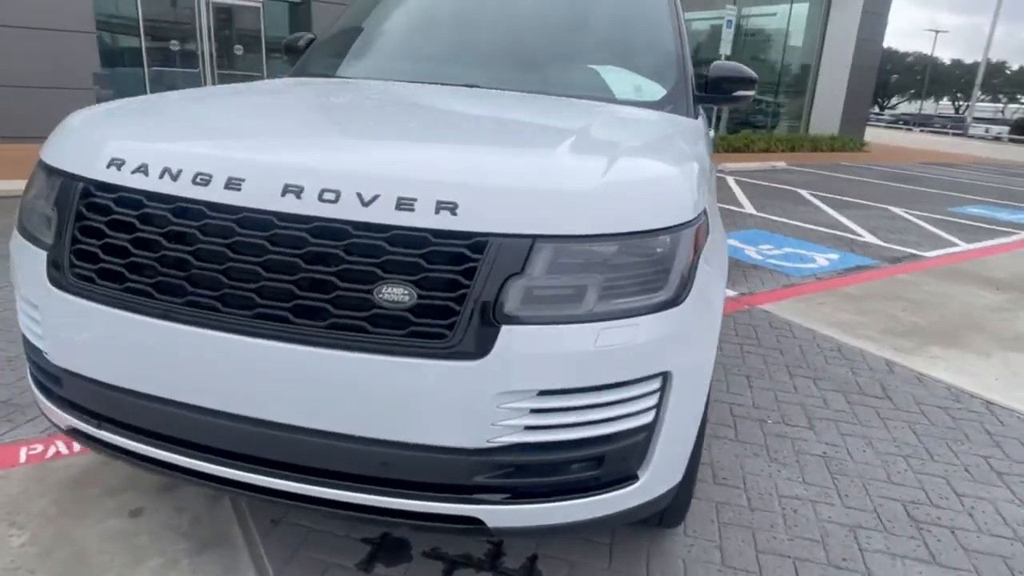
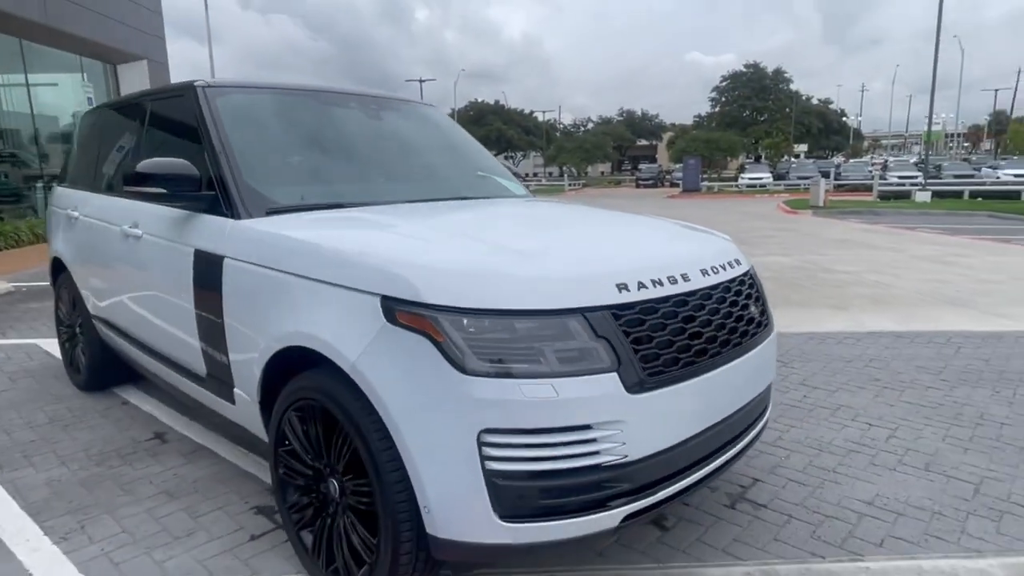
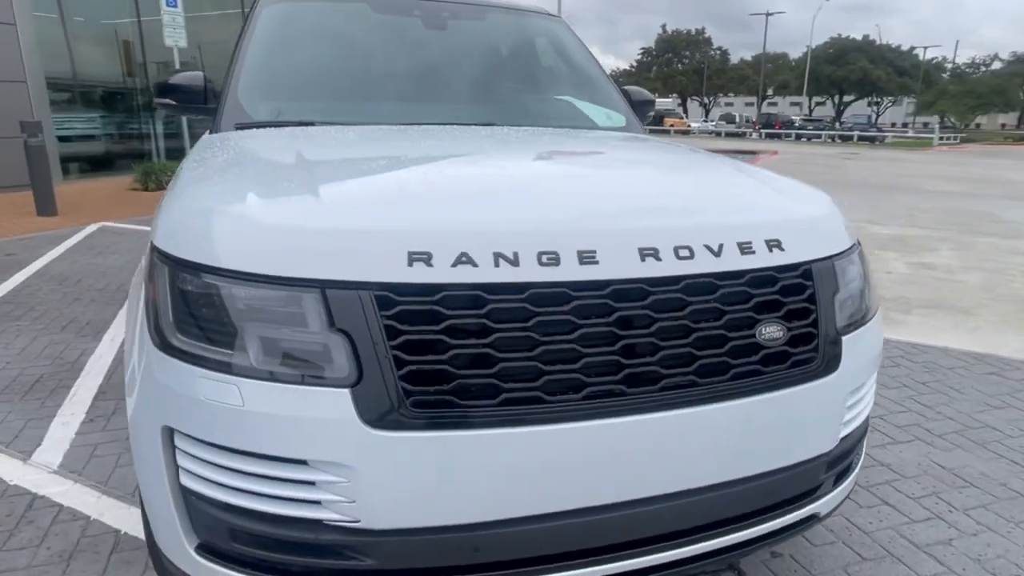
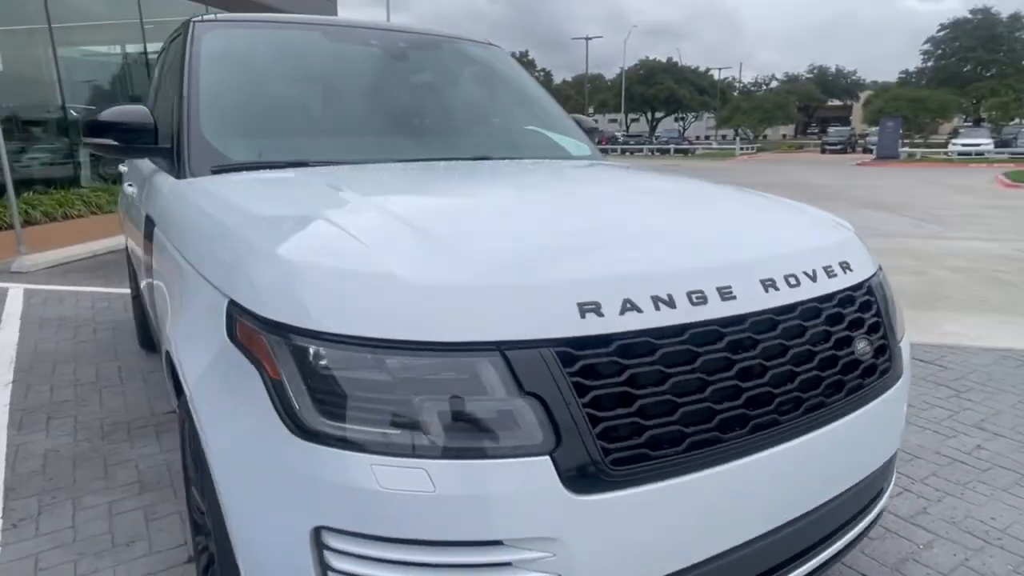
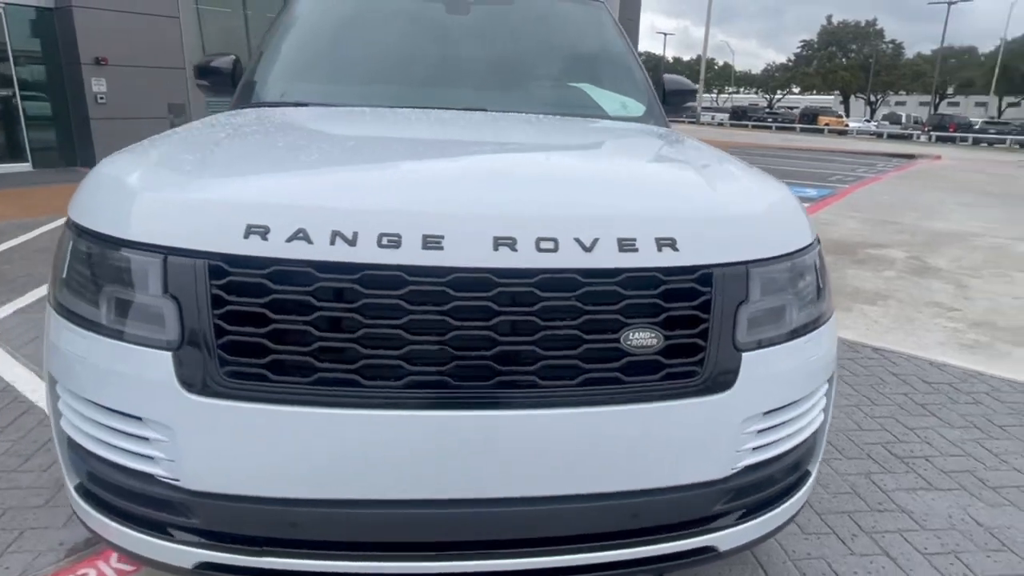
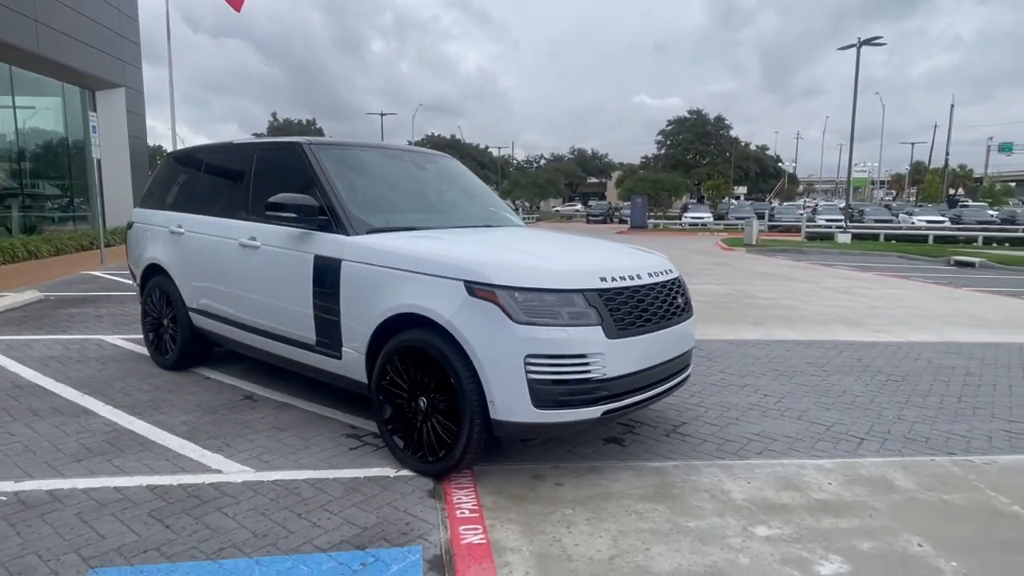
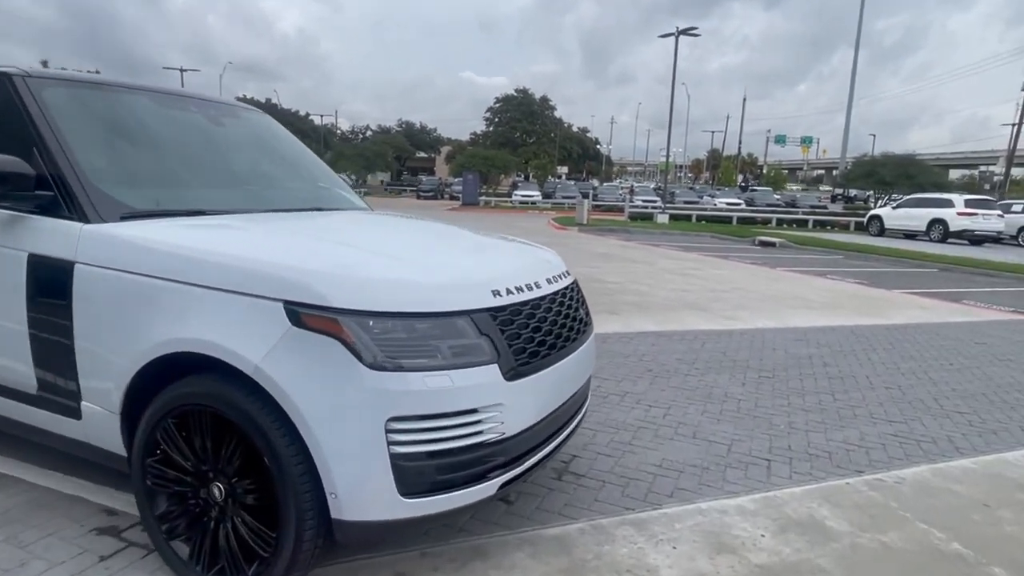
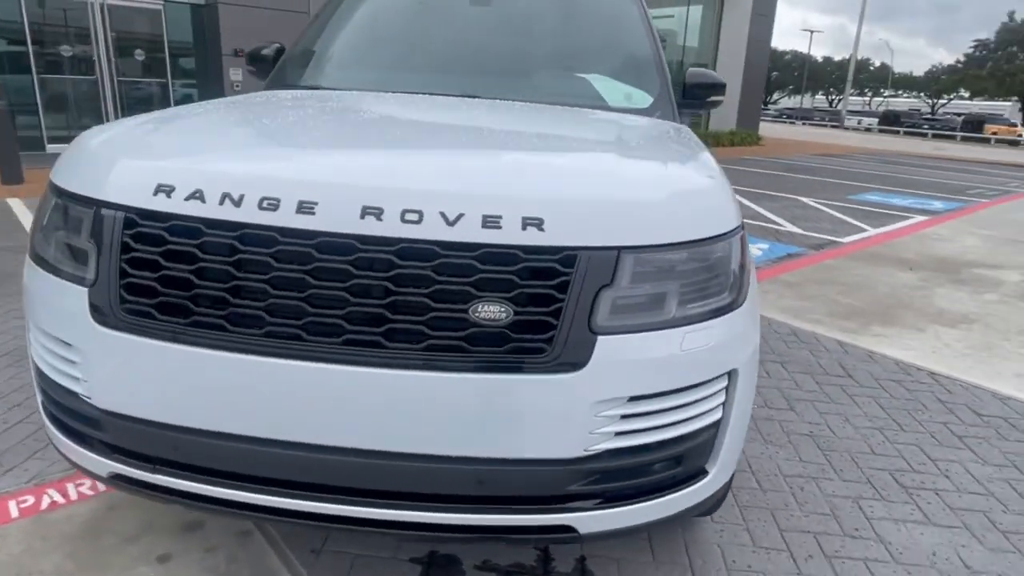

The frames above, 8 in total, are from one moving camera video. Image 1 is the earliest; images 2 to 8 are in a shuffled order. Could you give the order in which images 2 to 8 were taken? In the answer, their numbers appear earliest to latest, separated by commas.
8, 5, 3, 4, 2, 6, 7
